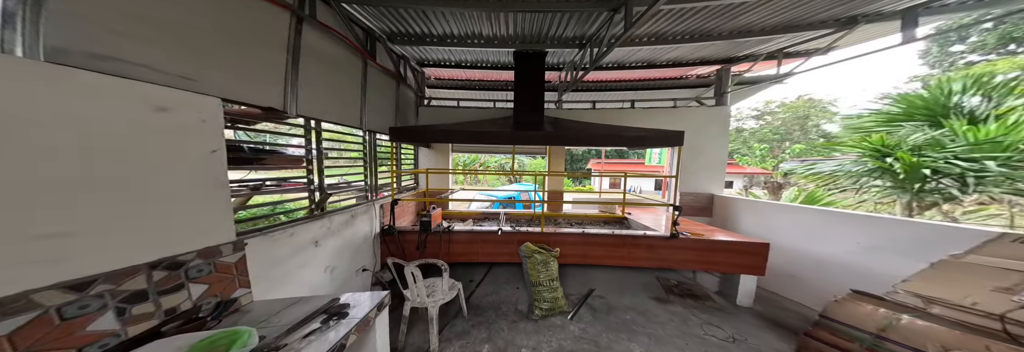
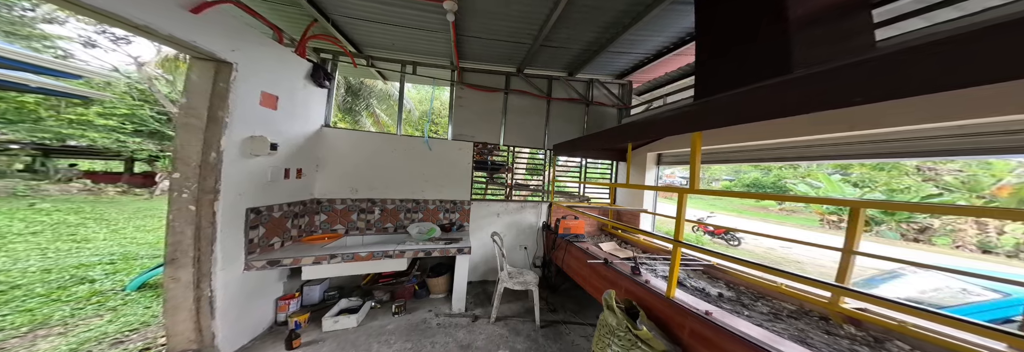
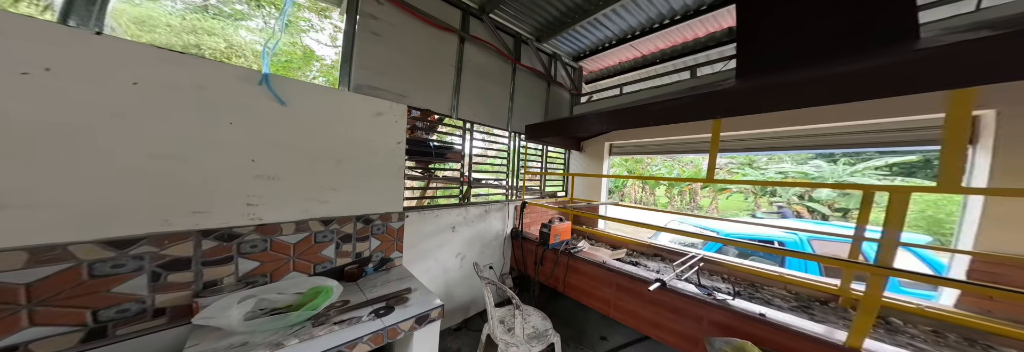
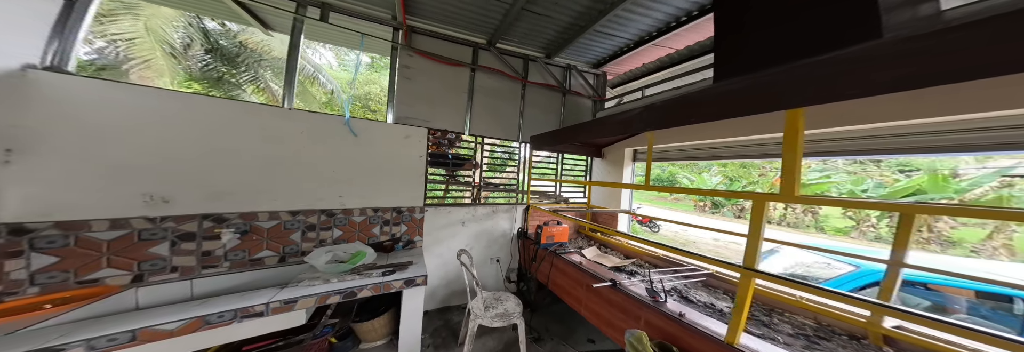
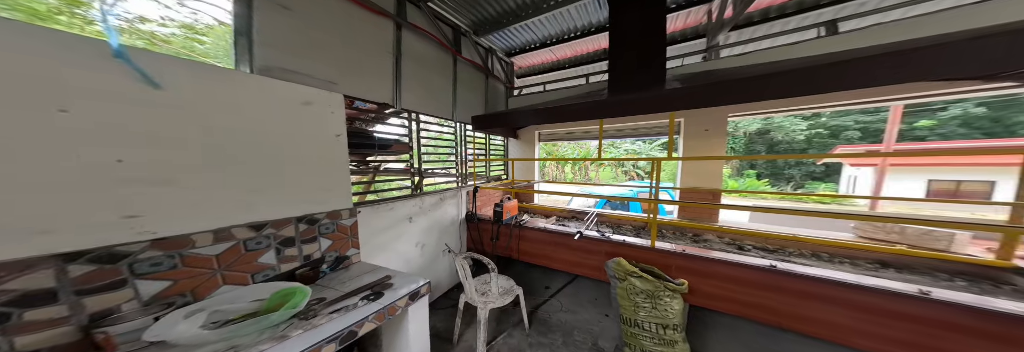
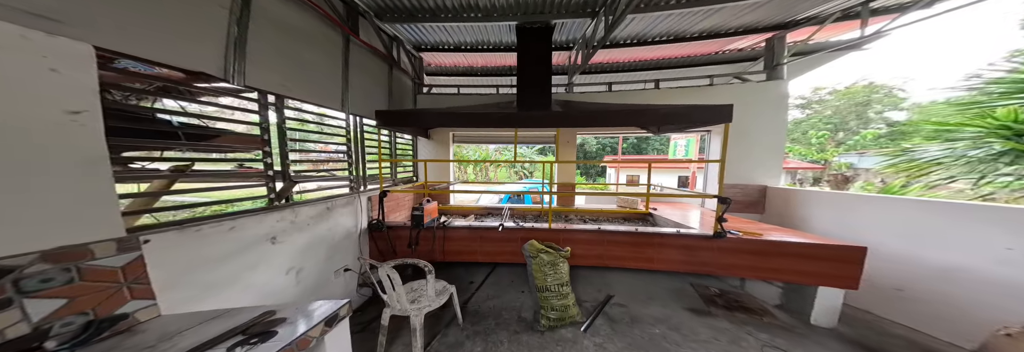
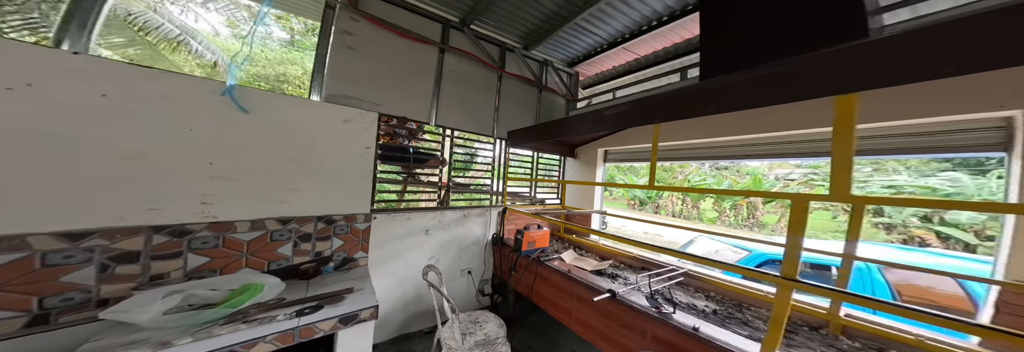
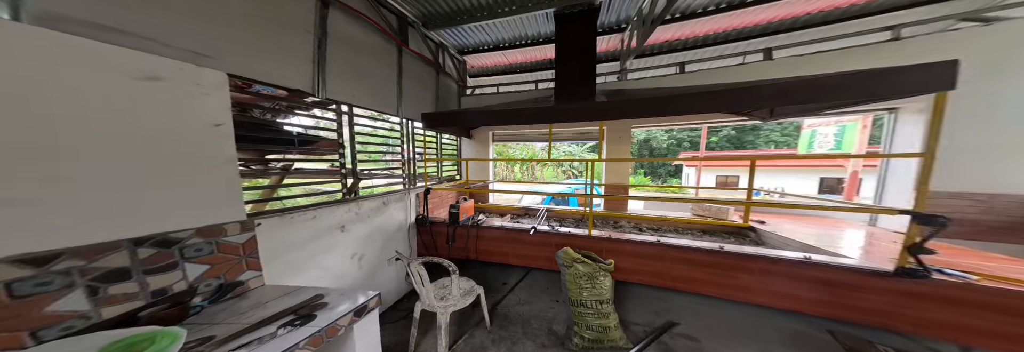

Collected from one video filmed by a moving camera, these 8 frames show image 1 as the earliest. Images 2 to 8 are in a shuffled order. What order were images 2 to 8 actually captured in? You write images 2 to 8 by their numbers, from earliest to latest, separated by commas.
6, 8, 5, 3, 7, 4, 2
